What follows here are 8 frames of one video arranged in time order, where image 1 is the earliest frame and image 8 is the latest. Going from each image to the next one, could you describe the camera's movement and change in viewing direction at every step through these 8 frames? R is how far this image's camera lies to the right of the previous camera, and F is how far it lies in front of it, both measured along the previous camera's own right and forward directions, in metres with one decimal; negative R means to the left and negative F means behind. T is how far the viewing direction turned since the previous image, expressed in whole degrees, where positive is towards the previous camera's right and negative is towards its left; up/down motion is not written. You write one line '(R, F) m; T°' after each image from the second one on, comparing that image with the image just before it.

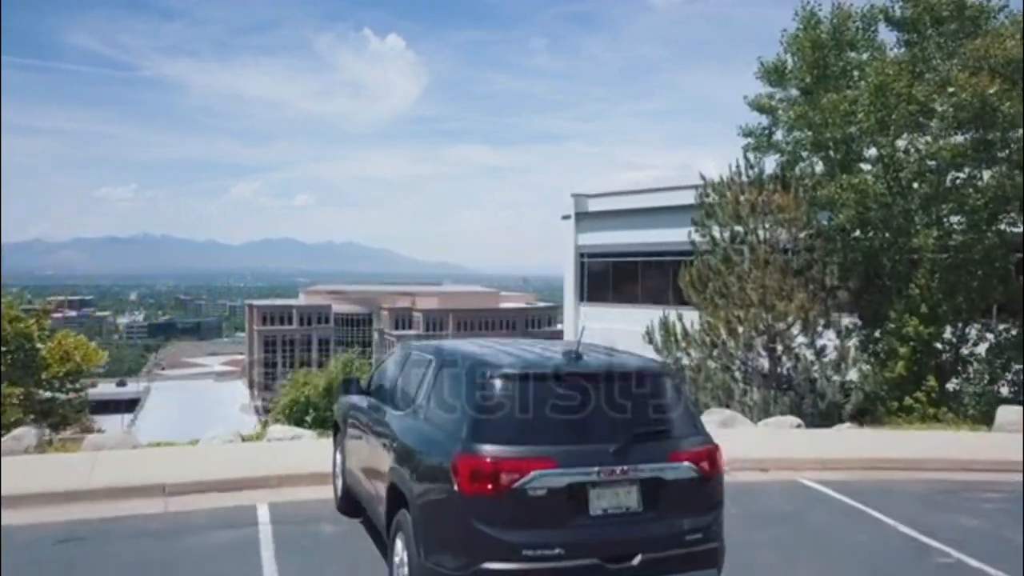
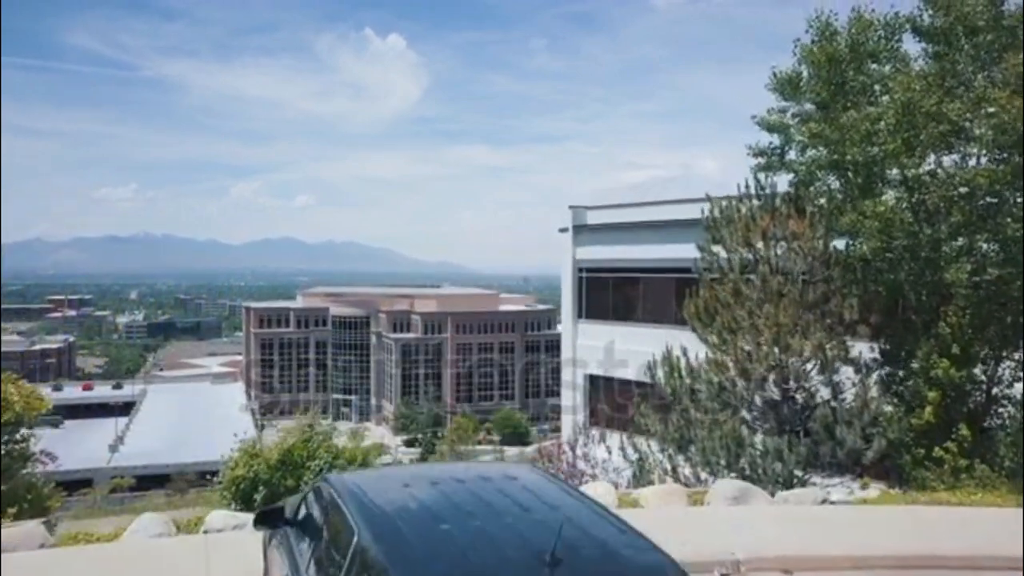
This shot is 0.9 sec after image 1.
(0.0, +0.3) m; 0°
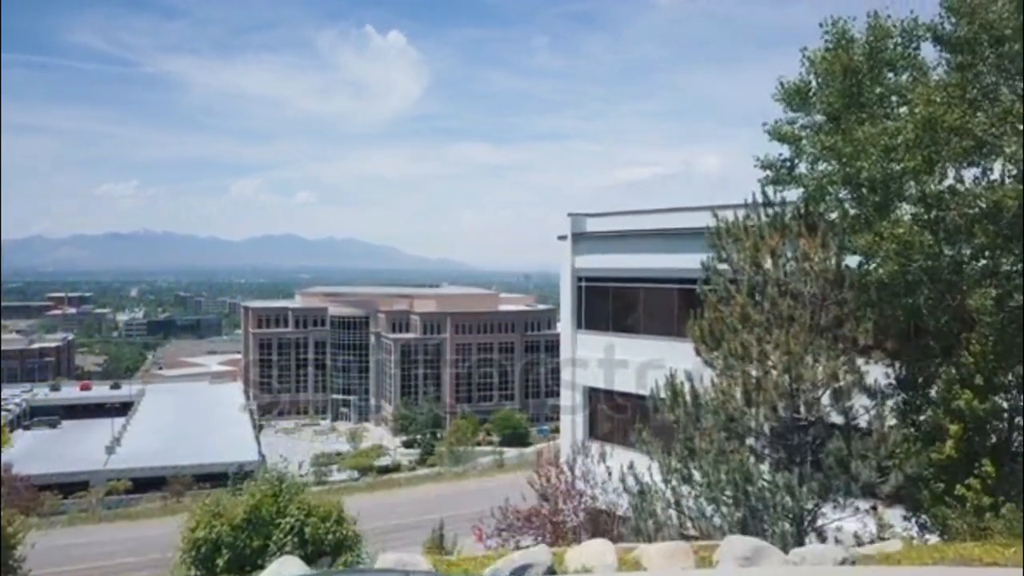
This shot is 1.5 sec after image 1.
(0.0, +0.2) m; 0°
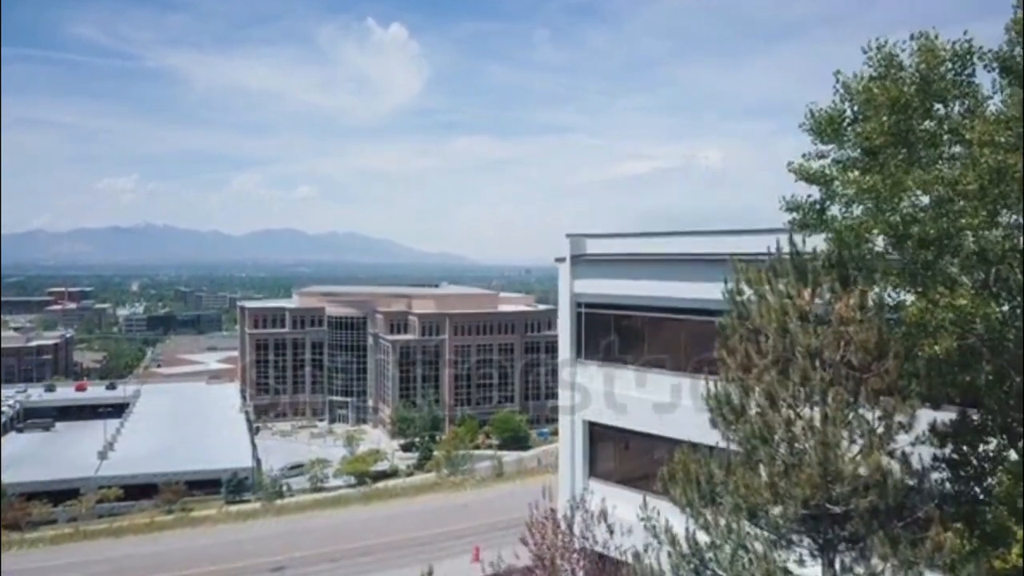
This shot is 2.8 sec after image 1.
(0.0, +0.4) m; 0°
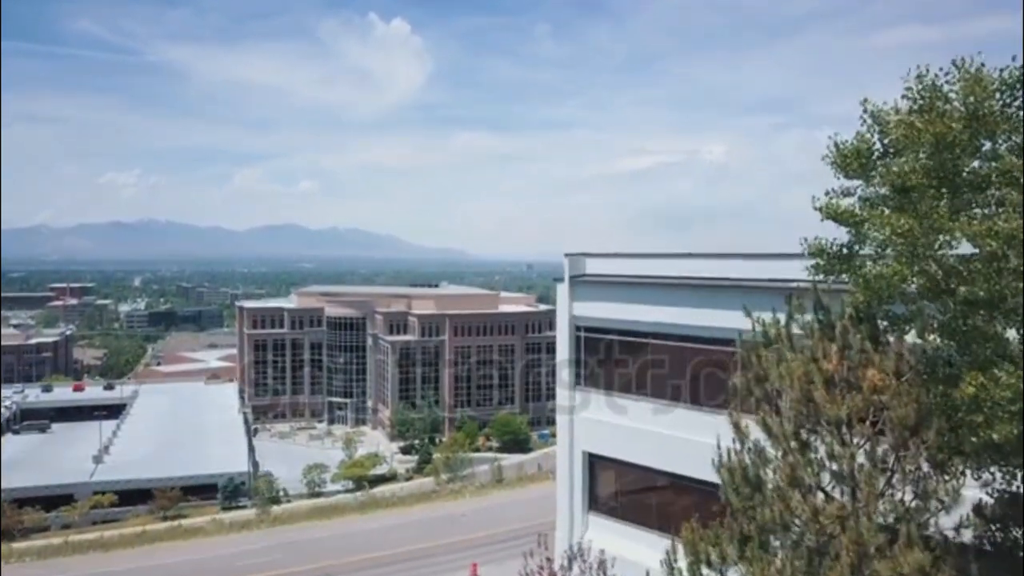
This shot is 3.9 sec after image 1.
(0.0, +0.3) m; 0°
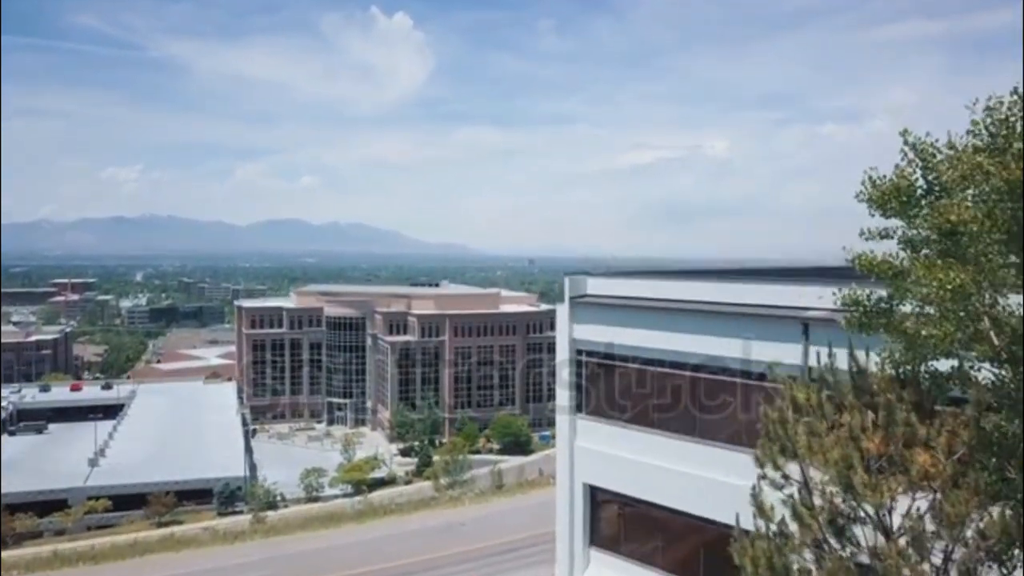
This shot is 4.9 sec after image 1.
(0.0, +0.3) m; 0°
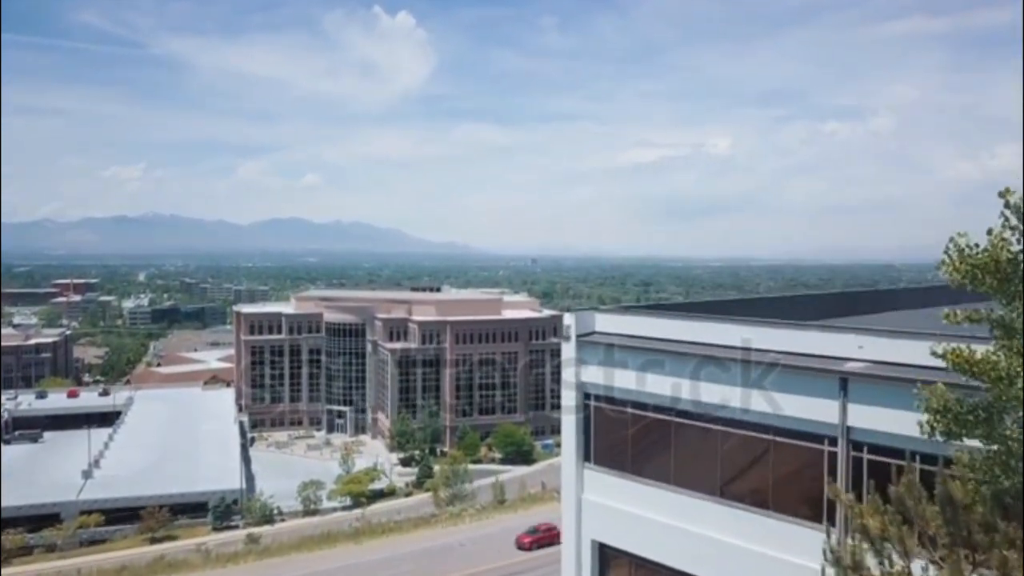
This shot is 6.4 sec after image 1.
(0.0, +0.4) m; 0°
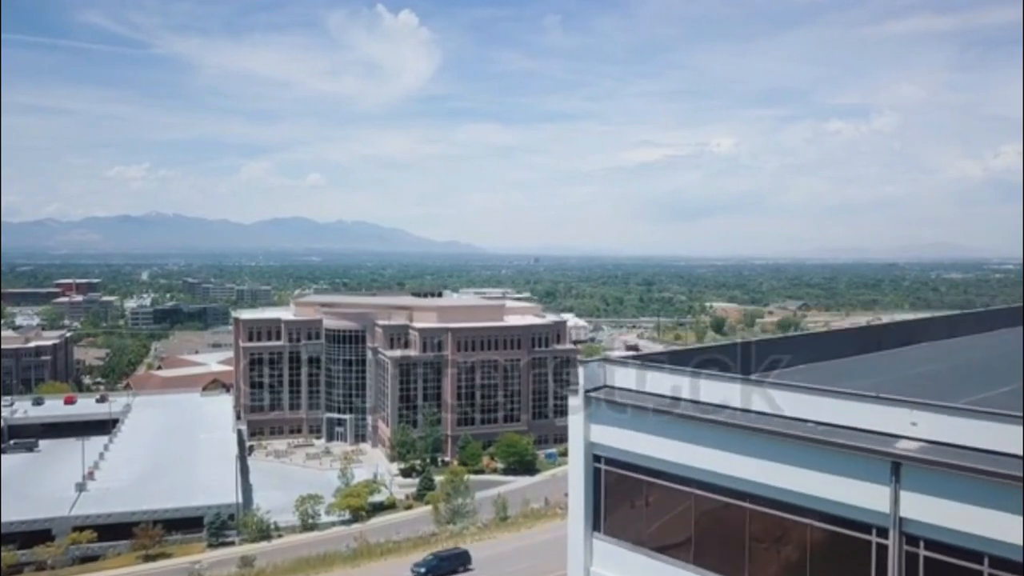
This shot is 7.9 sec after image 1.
(0.0, +0.4) m; 0°
